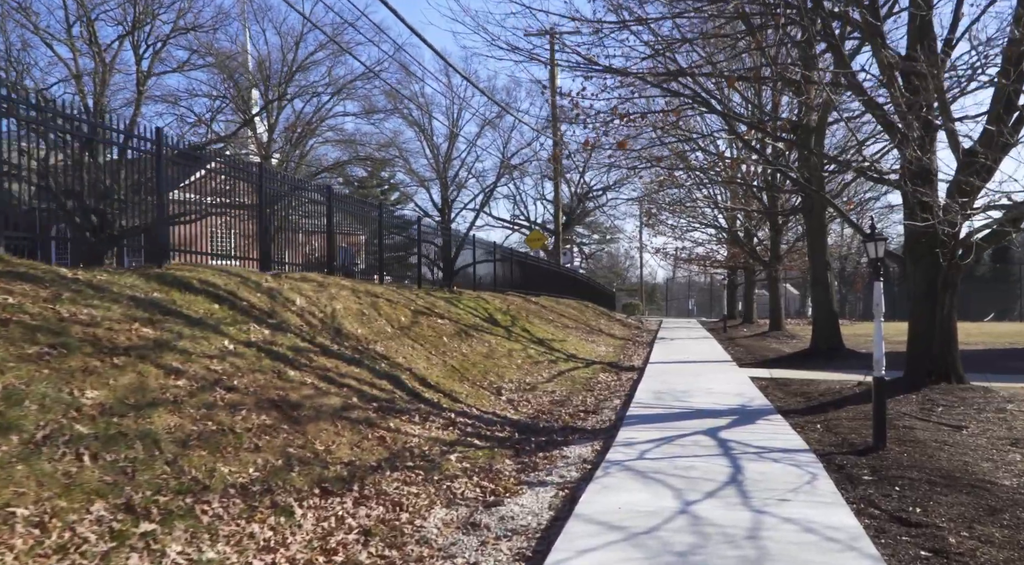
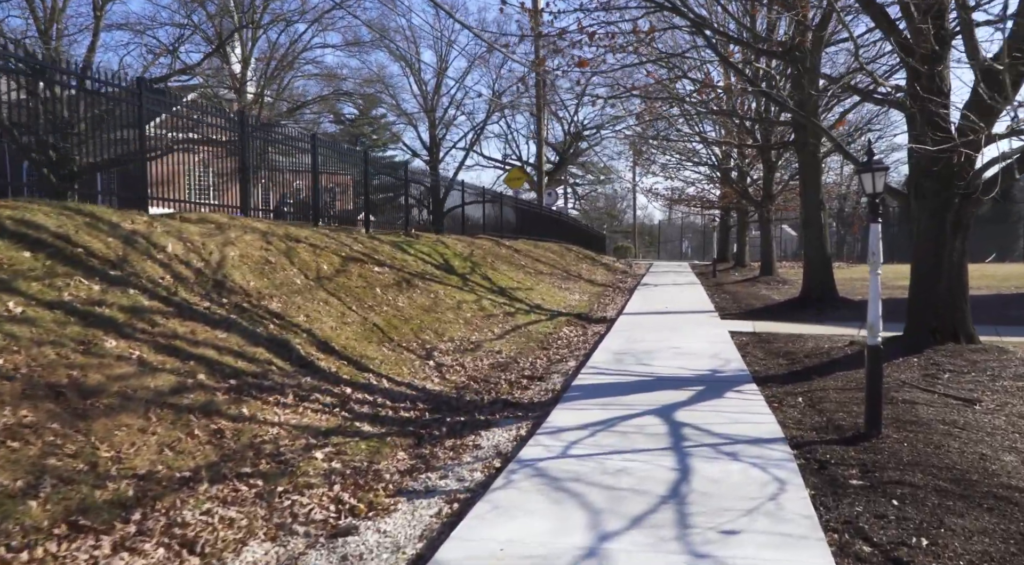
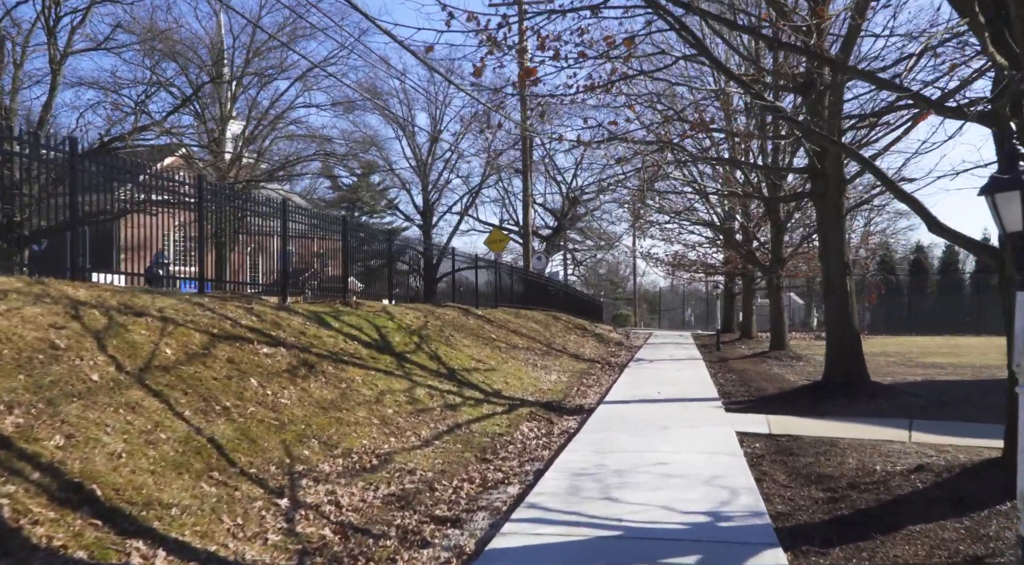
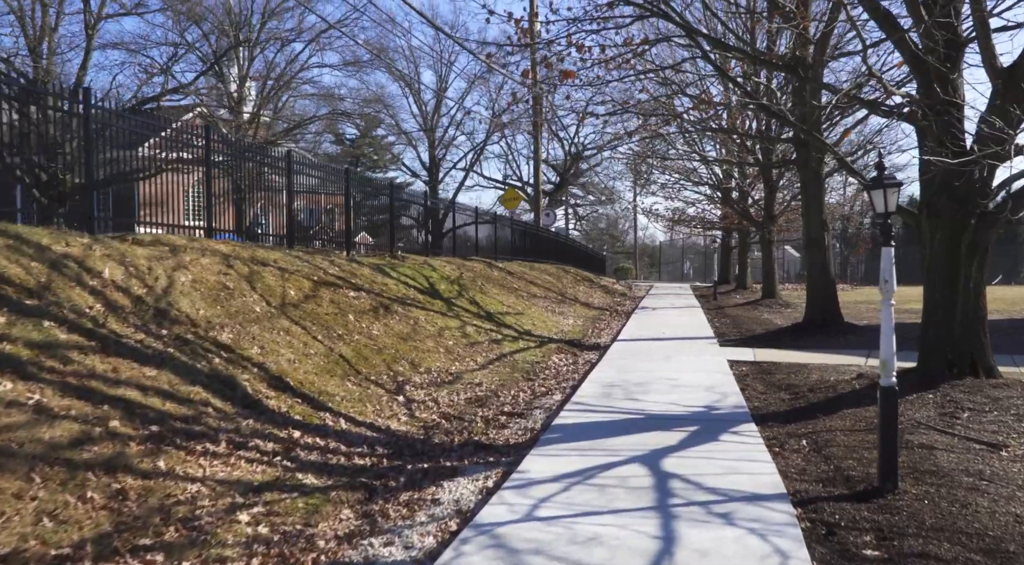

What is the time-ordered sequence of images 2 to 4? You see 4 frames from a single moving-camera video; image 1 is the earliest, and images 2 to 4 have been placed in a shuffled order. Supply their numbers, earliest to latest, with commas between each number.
2, 4, 3
